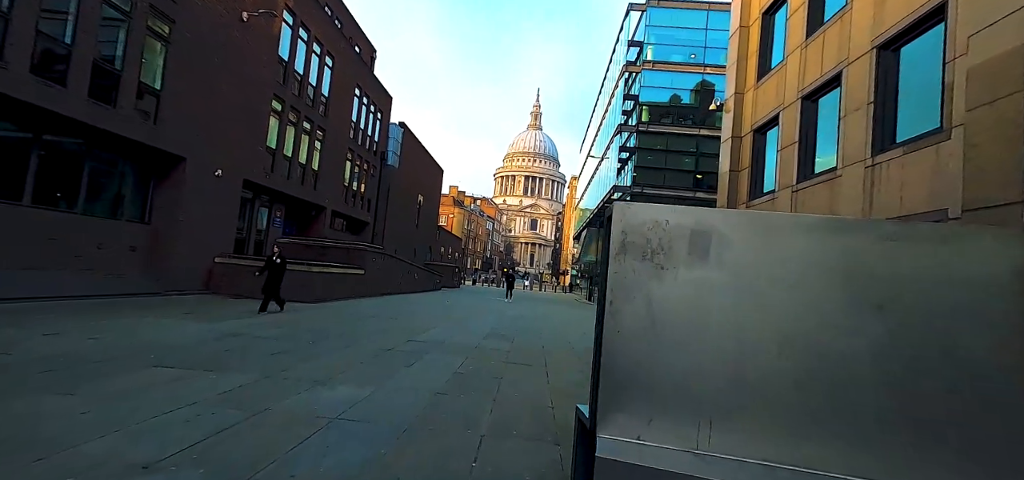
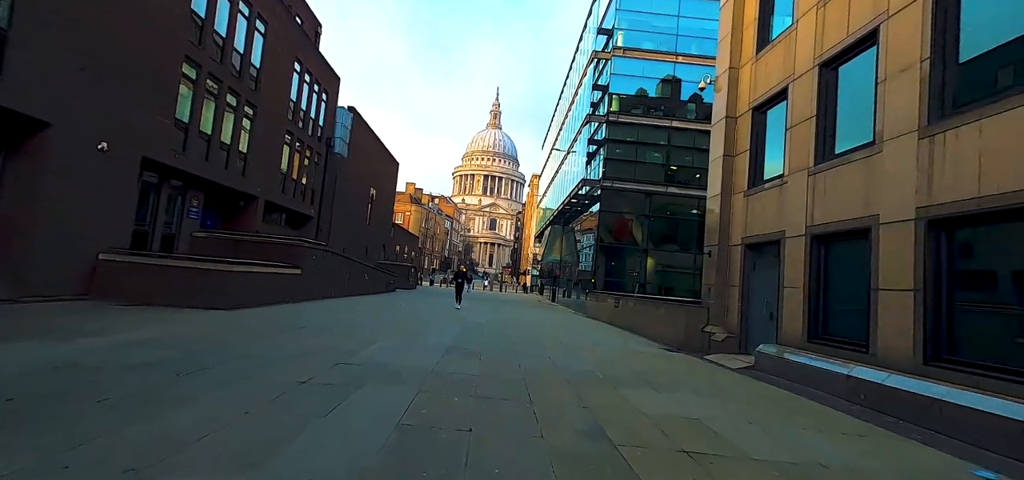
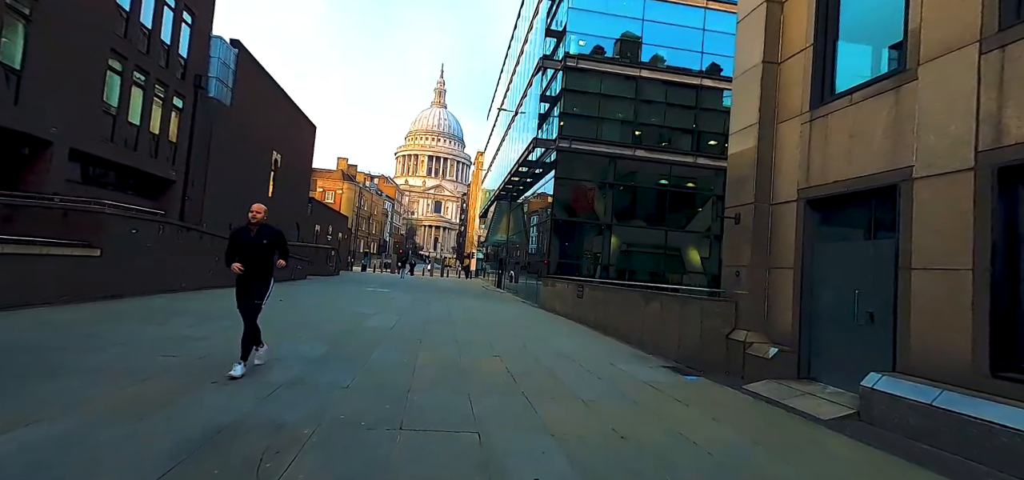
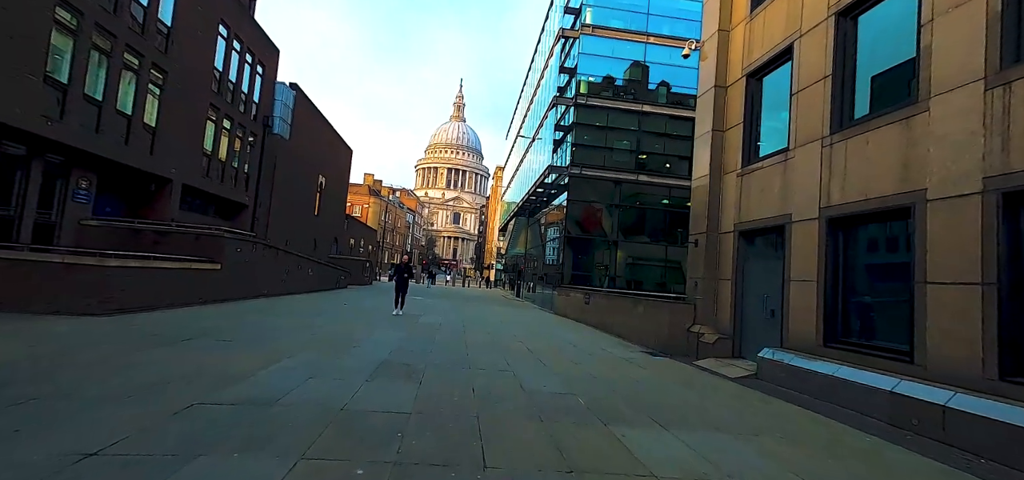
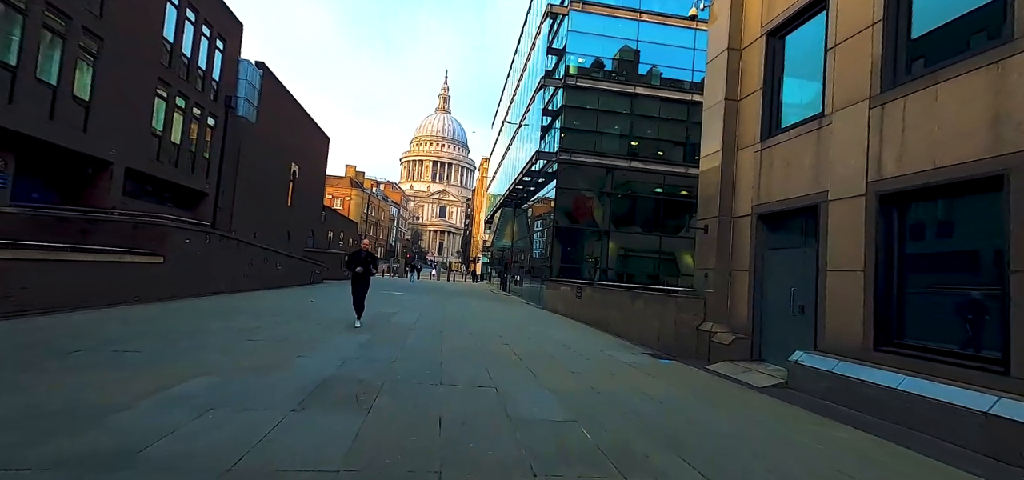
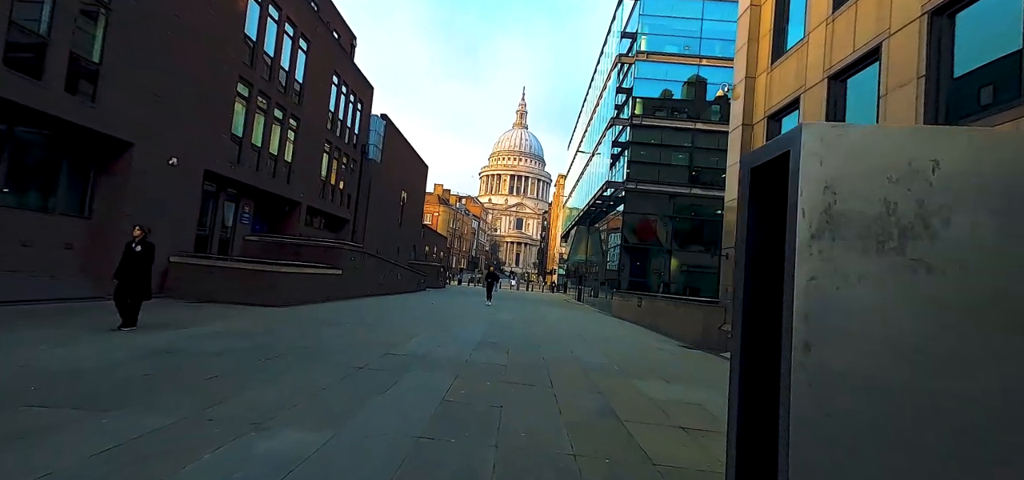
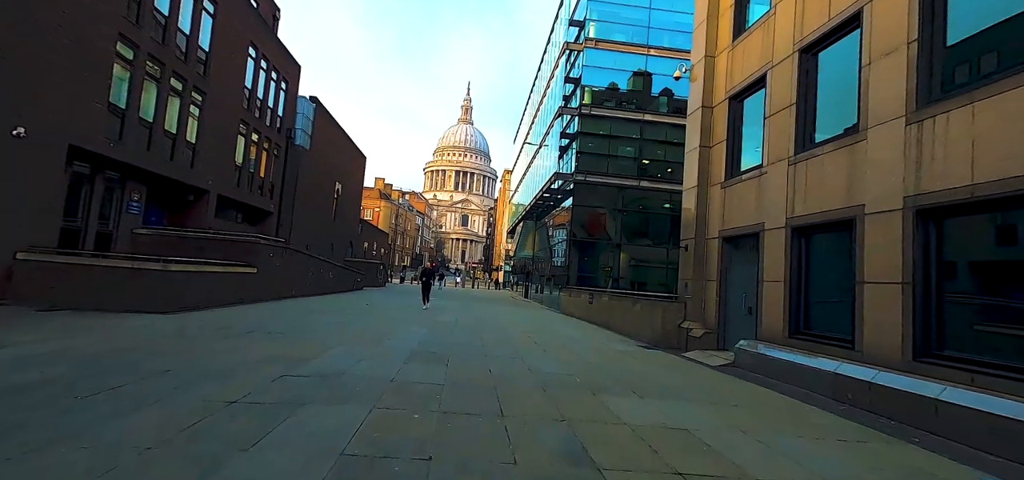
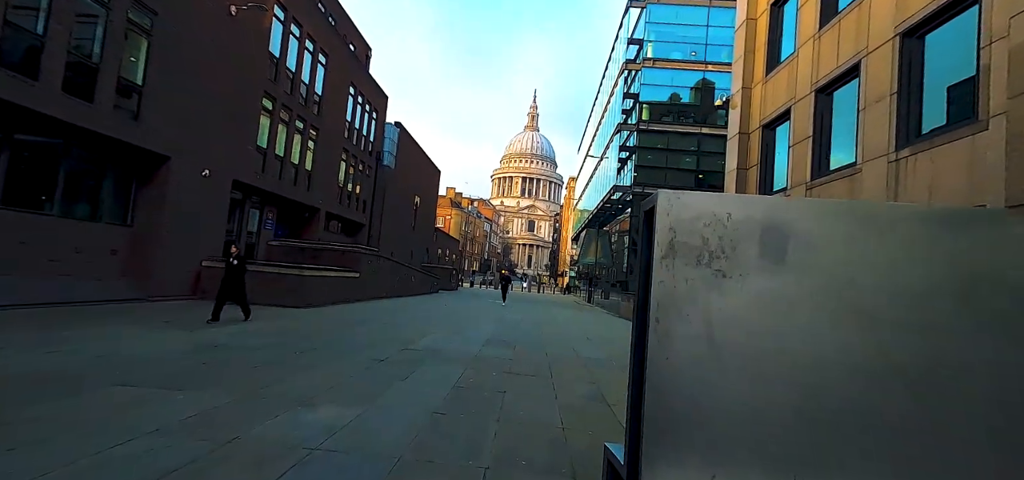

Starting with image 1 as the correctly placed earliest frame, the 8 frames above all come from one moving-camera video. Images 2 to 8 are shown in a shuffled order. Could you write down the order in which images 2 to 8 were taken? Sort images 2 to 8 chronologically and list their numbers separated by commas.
8, 6, 2, 7, 4, 5, 3
